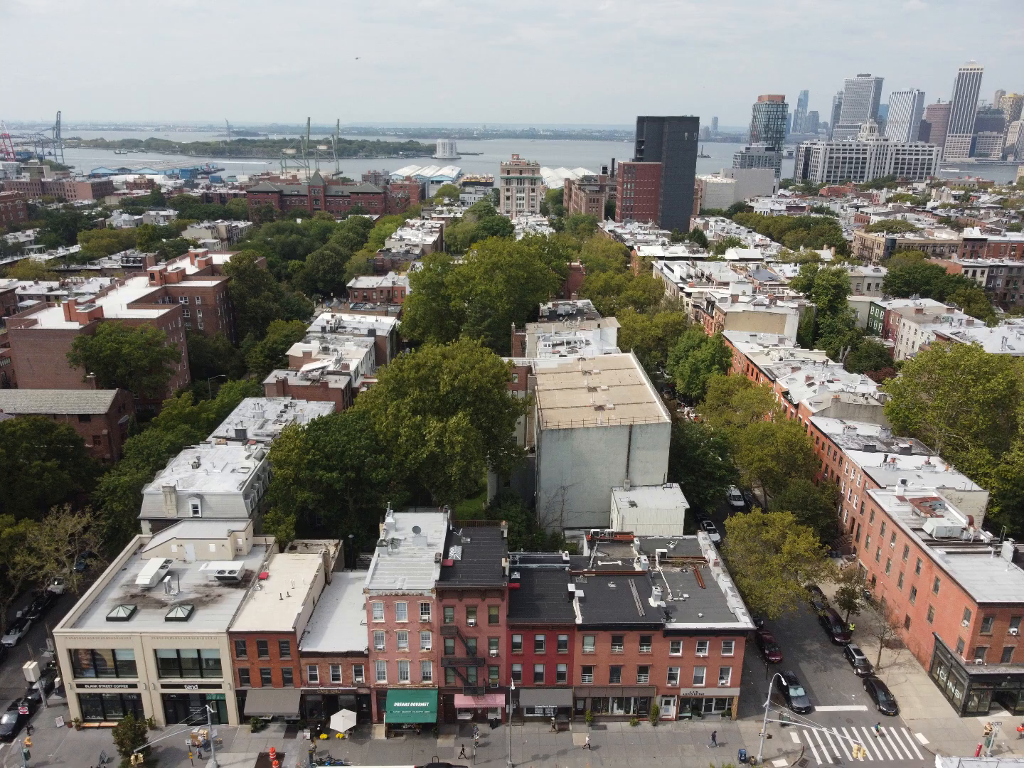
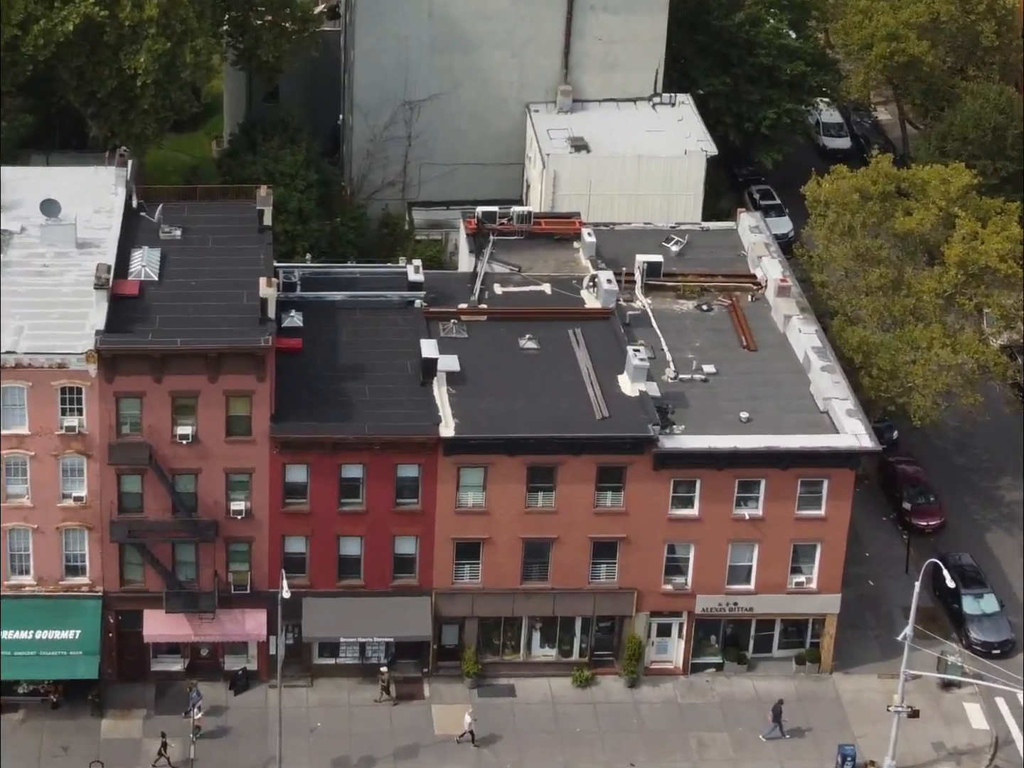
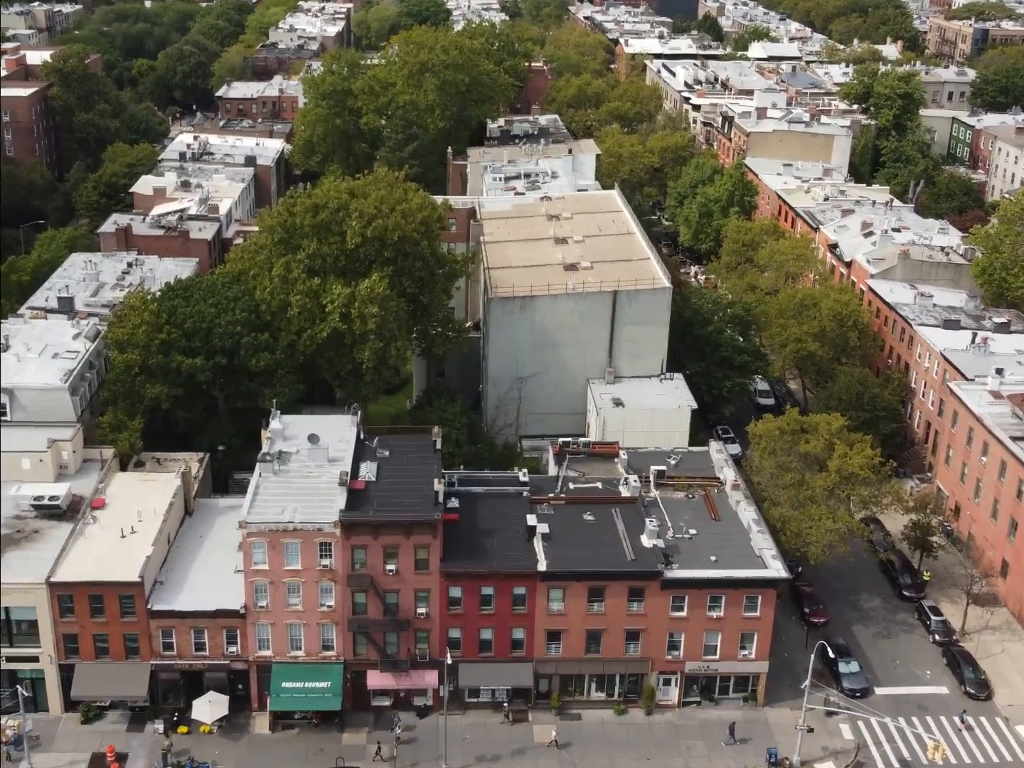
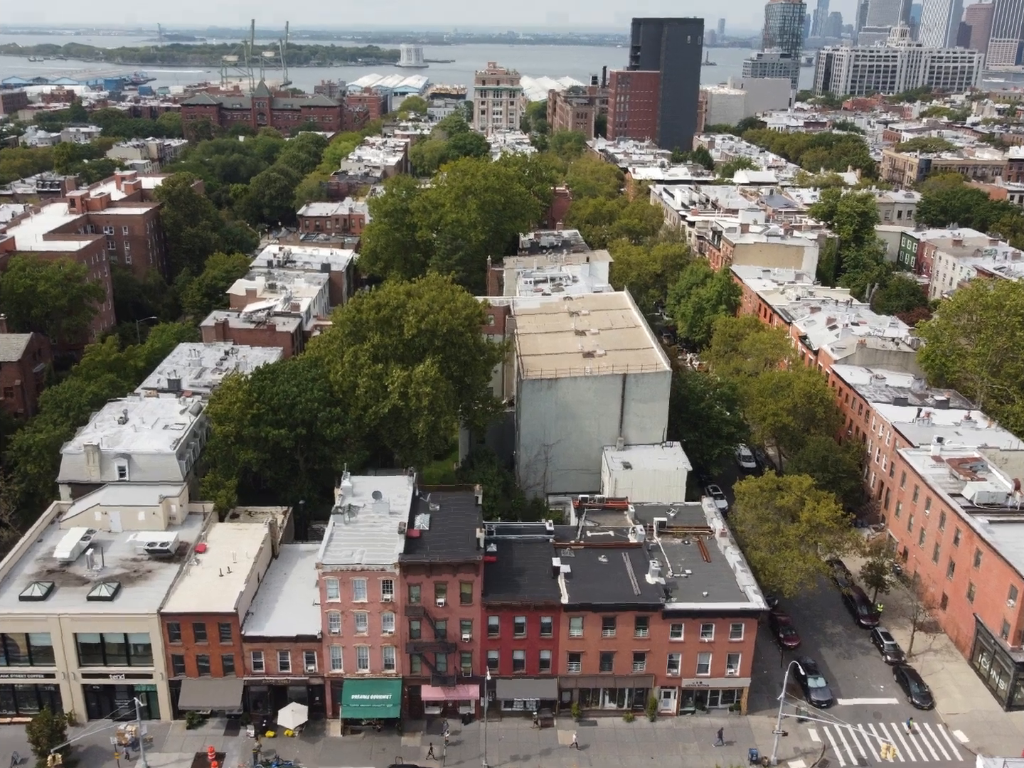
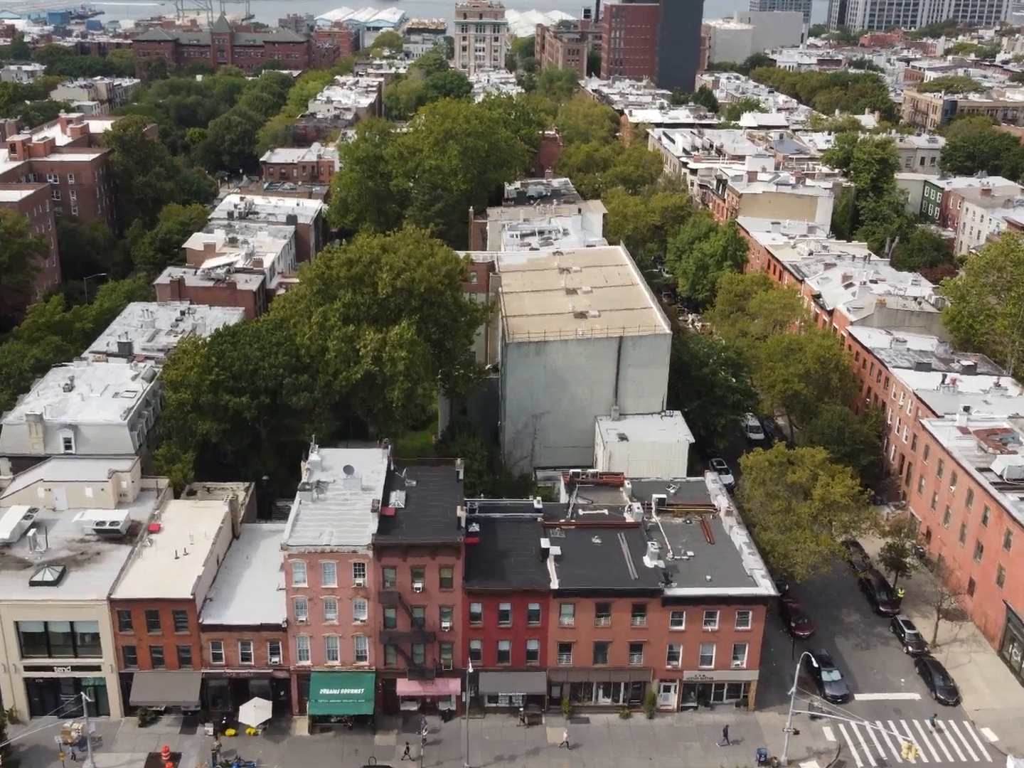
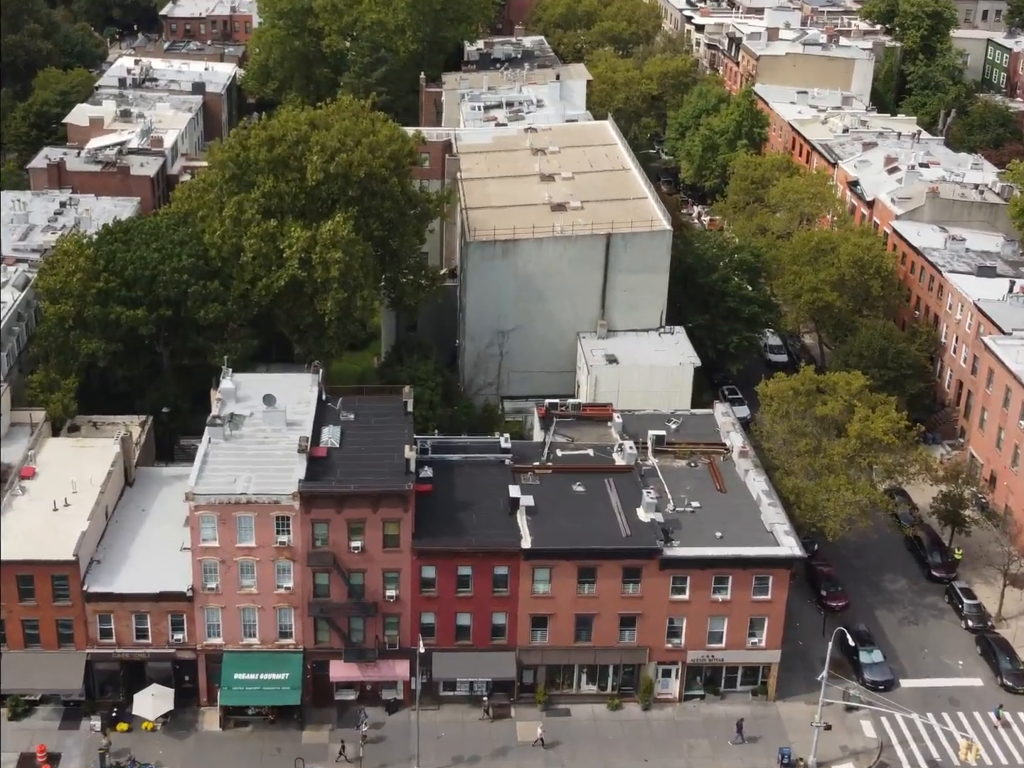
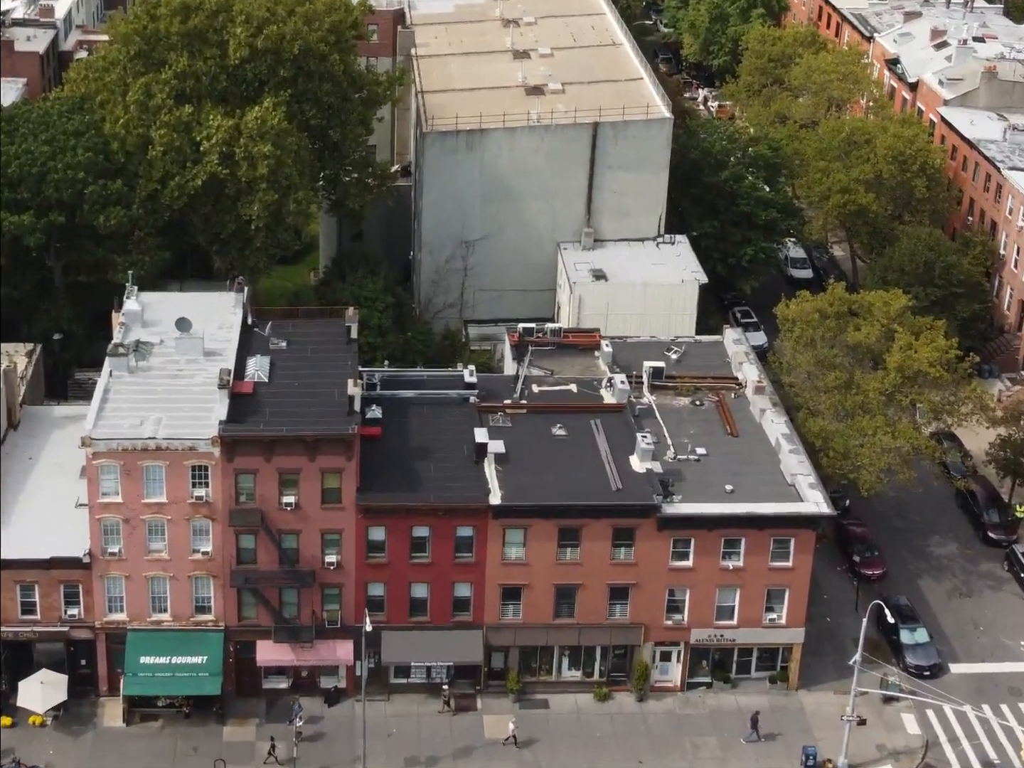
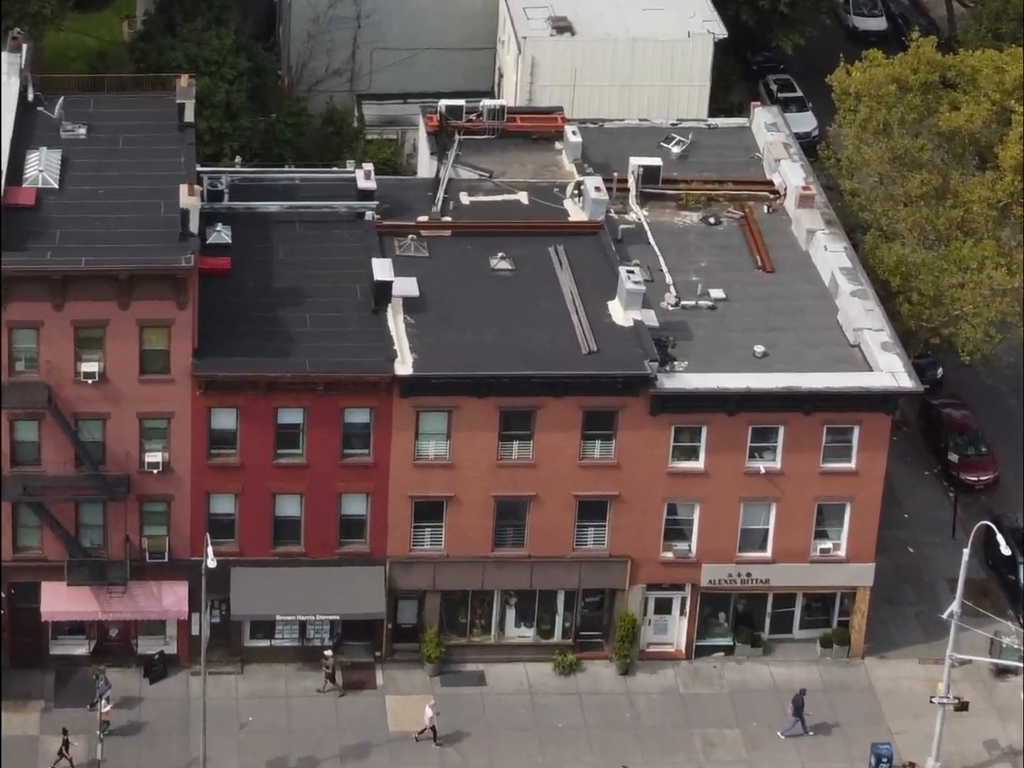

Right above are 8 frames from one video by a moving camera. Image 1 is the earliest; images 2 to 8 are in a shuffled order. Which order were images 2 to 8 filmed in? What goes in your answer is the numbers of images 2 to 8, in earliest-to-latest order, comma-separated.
4, 5, 3, 6, 7, 2, 8
